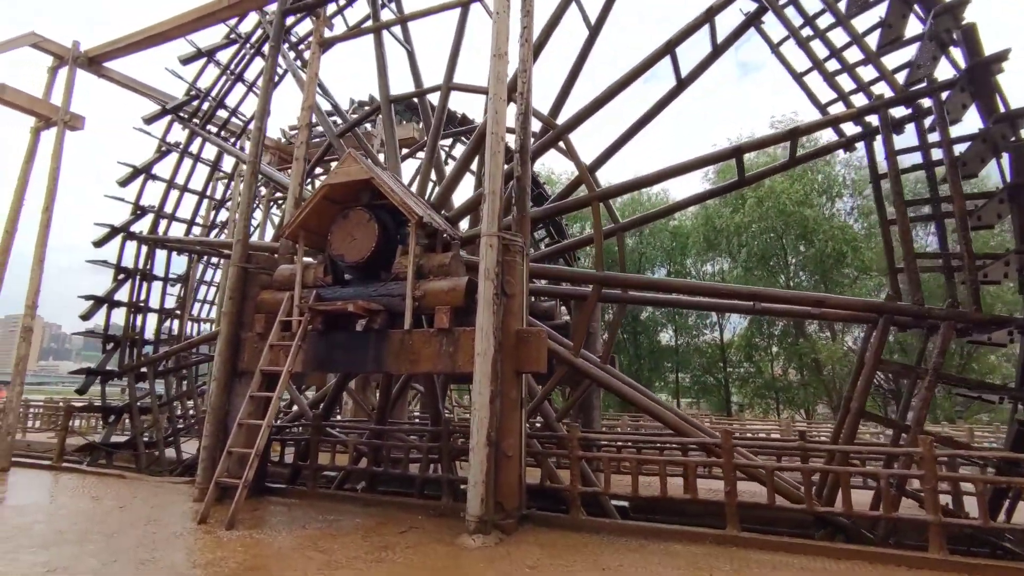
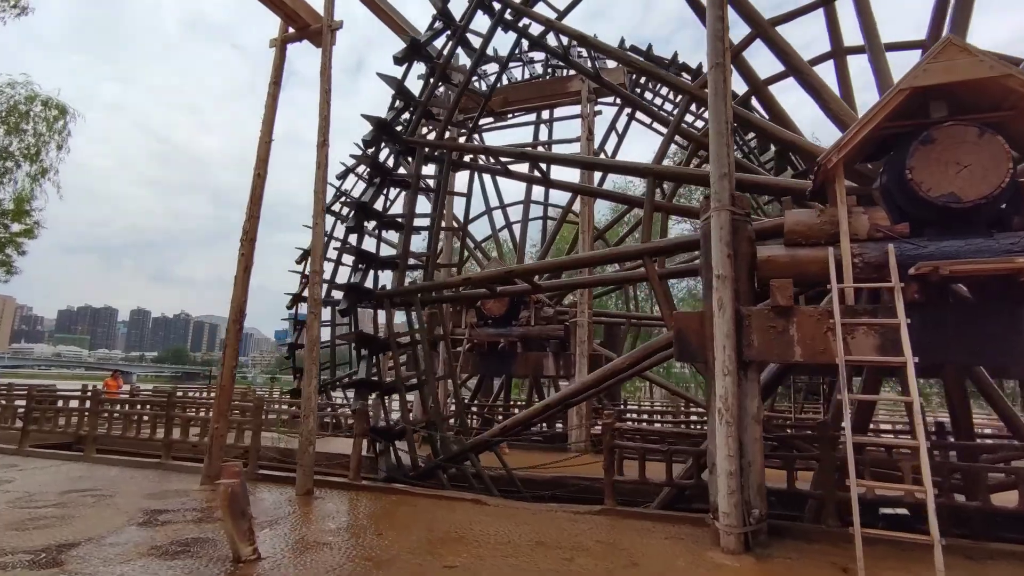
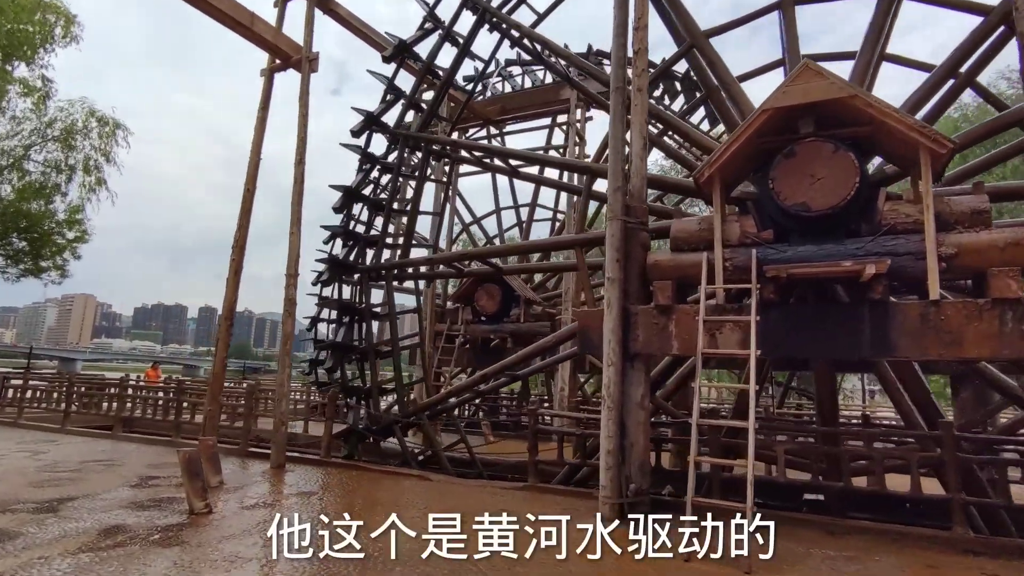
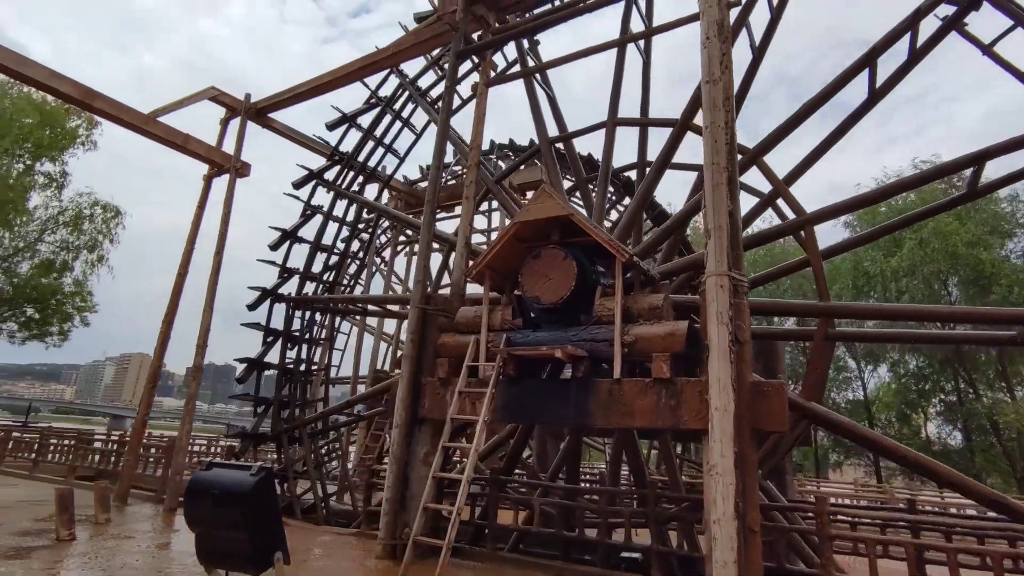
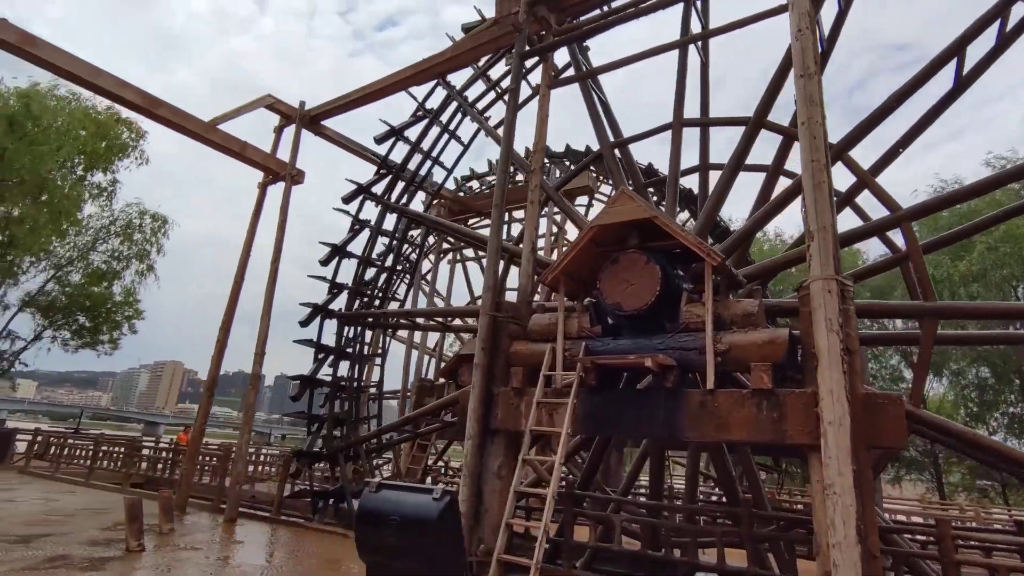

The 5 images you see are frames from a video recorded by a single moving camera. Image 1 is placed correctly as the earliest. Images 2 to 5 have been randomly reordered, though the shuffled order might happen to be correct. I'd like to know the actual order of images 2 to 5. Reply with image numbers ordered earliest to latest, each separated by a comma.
4, 5, 3, 2
